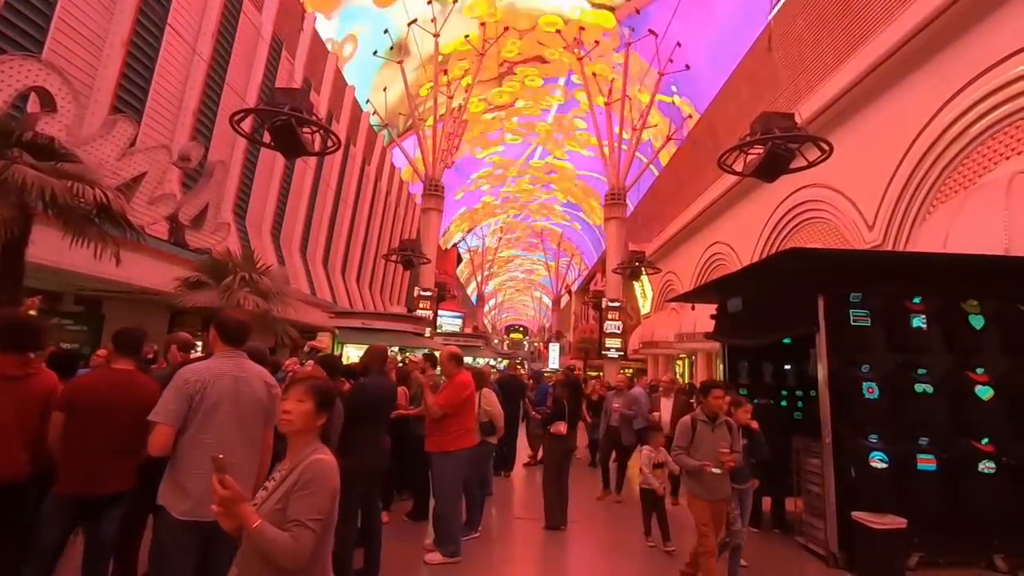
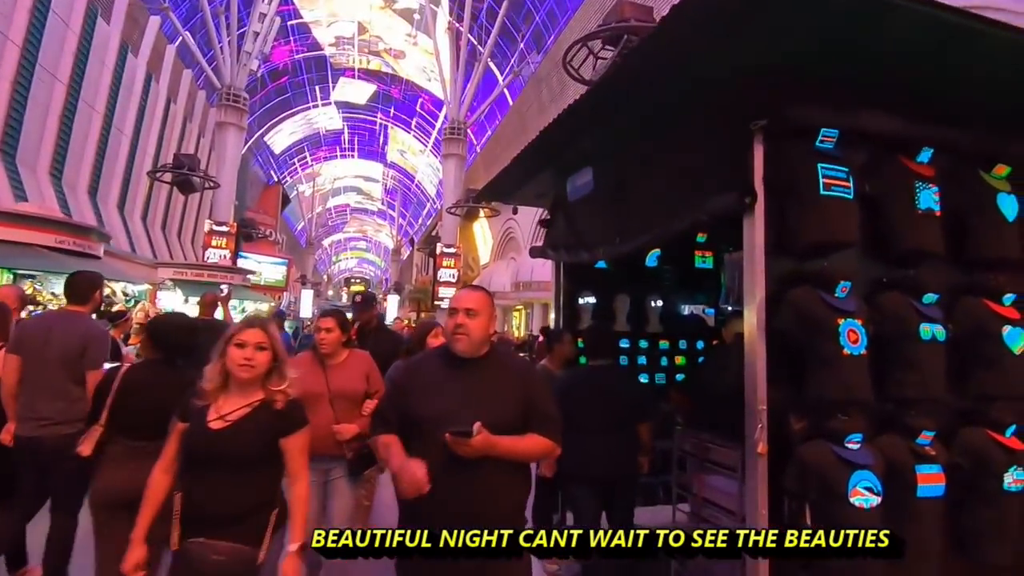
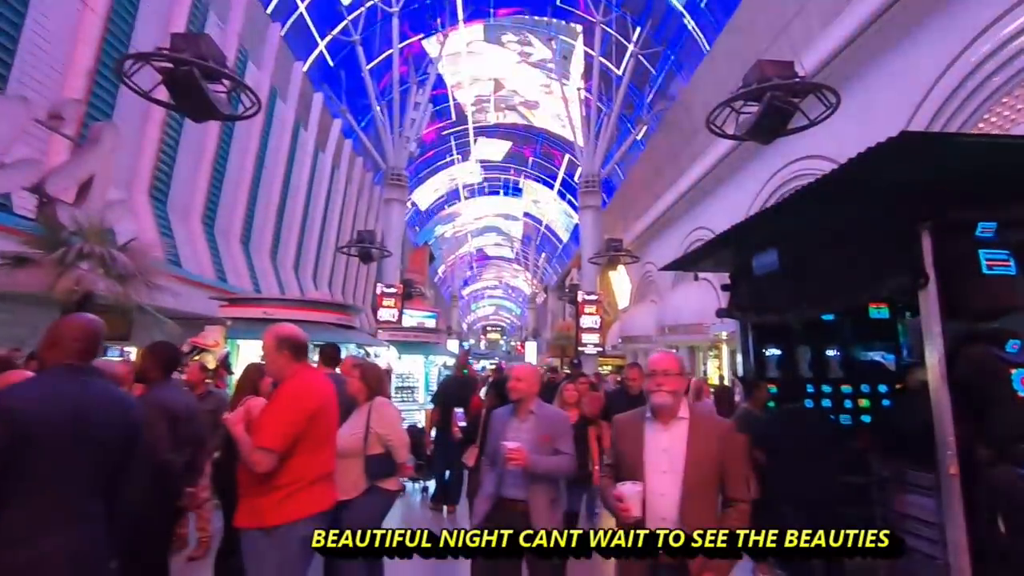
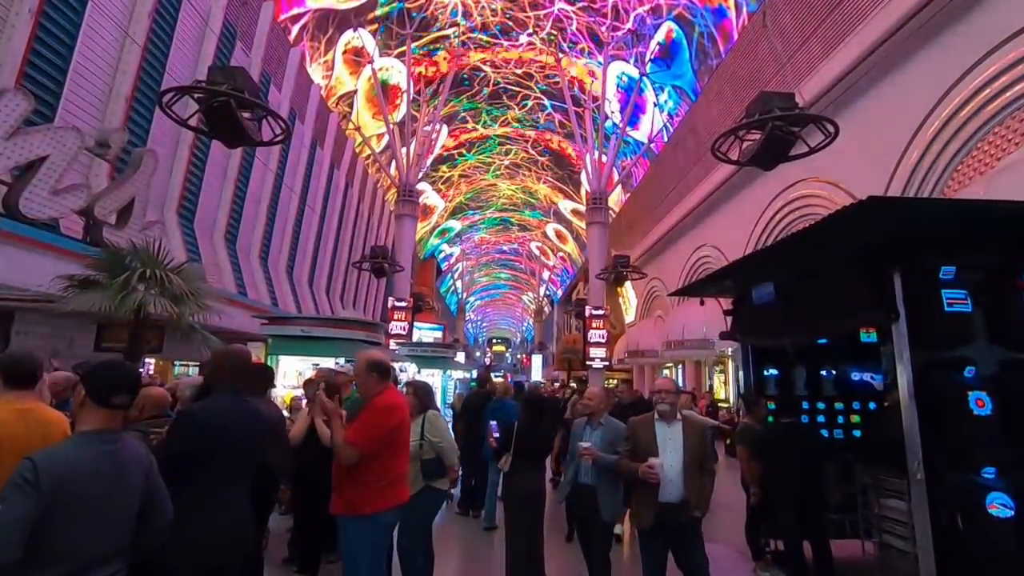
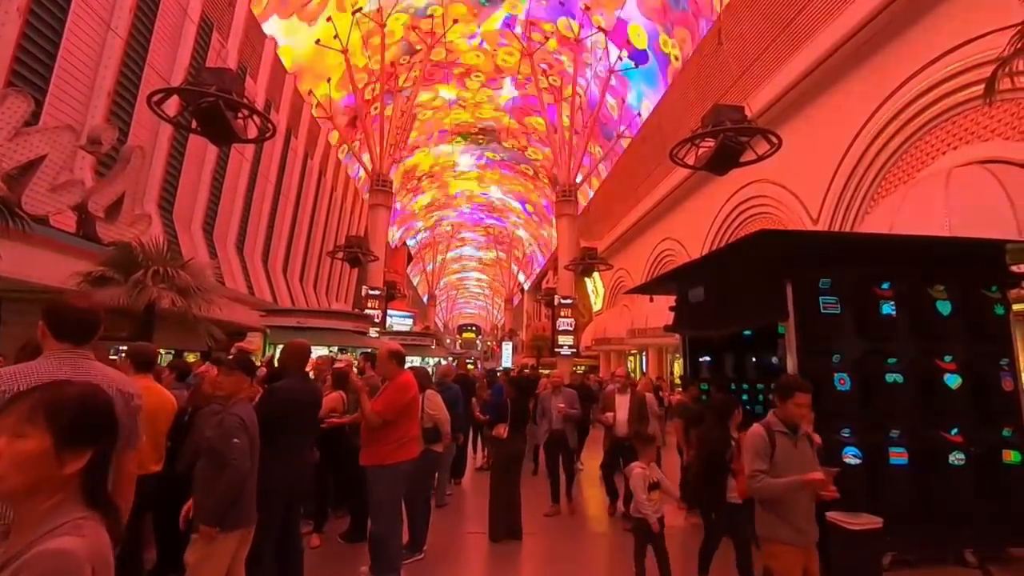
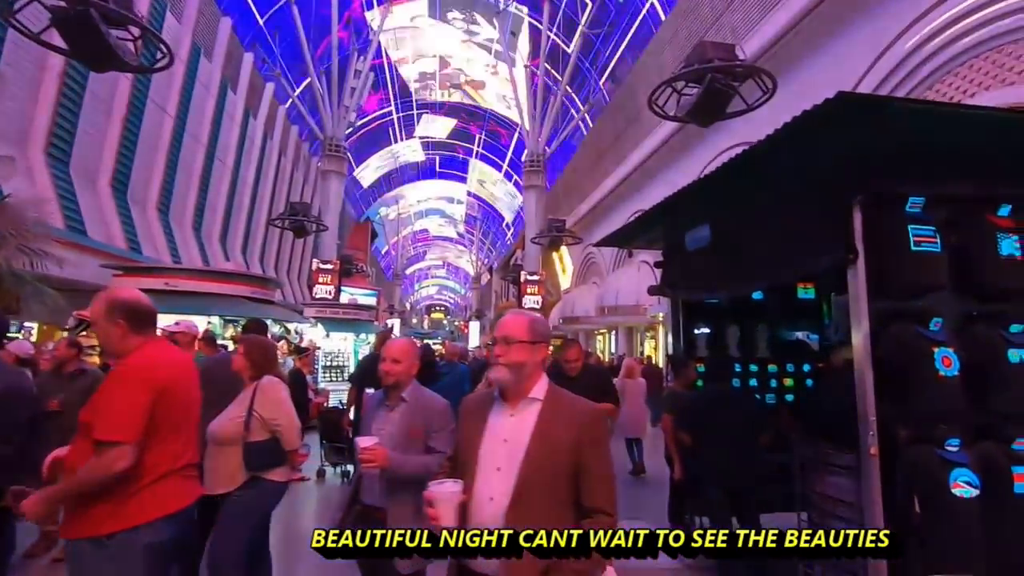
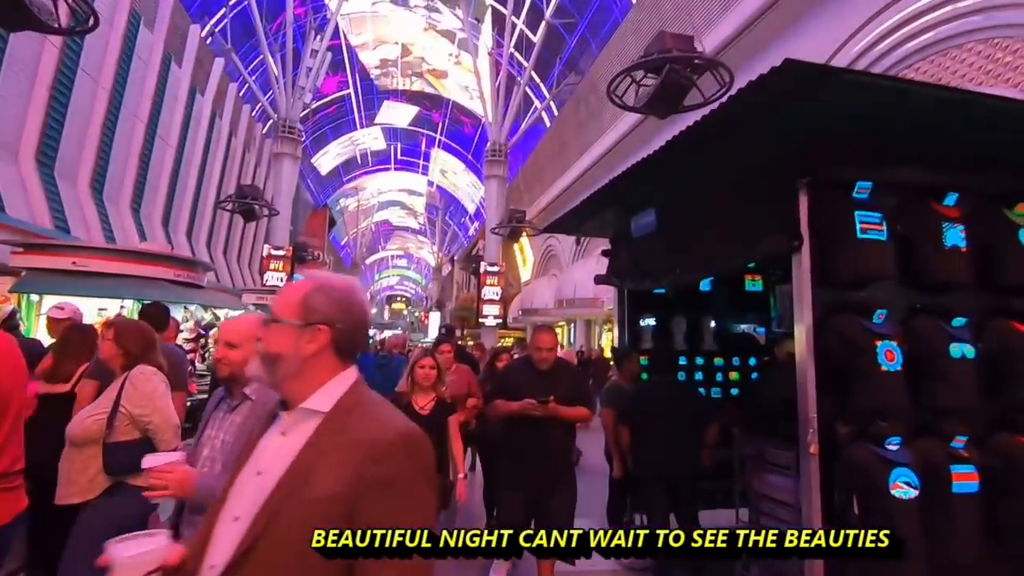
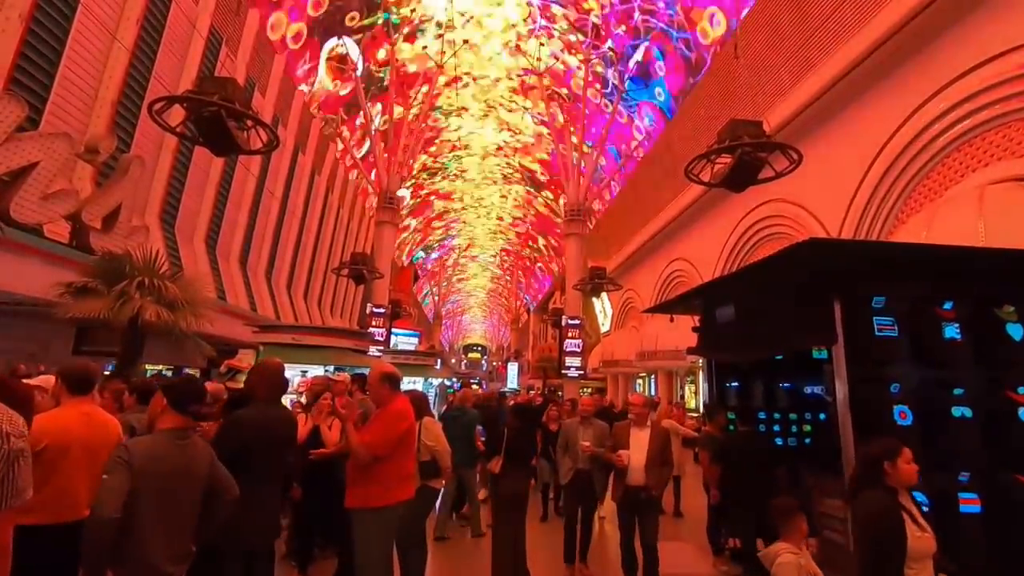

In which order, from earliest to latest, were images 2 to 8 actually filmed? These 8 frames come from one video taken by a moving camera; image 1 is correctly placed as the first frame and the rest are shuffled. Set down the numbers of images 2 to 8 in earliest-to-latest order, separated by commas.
5, 8, 4, 3, 6, 7, 2
